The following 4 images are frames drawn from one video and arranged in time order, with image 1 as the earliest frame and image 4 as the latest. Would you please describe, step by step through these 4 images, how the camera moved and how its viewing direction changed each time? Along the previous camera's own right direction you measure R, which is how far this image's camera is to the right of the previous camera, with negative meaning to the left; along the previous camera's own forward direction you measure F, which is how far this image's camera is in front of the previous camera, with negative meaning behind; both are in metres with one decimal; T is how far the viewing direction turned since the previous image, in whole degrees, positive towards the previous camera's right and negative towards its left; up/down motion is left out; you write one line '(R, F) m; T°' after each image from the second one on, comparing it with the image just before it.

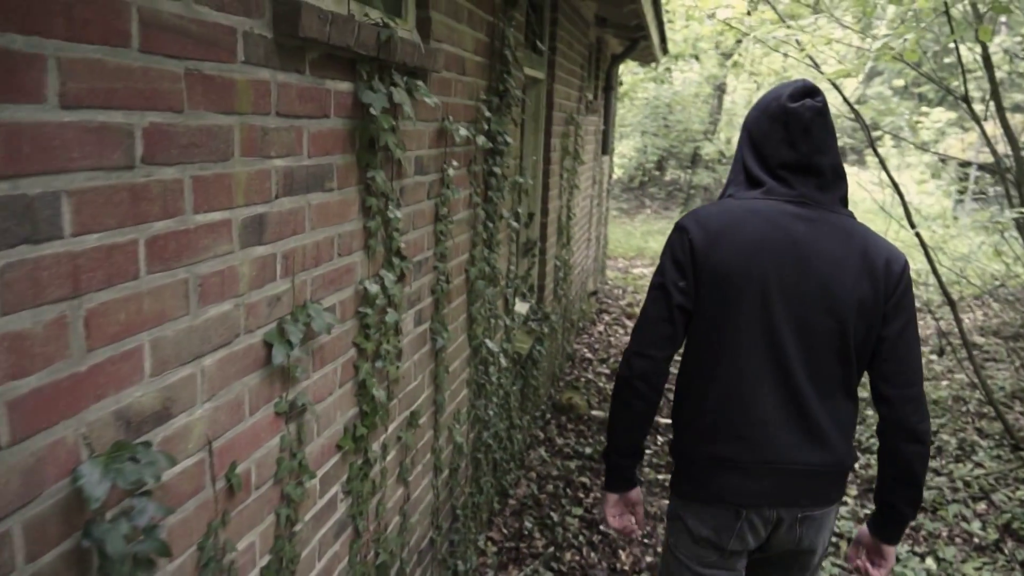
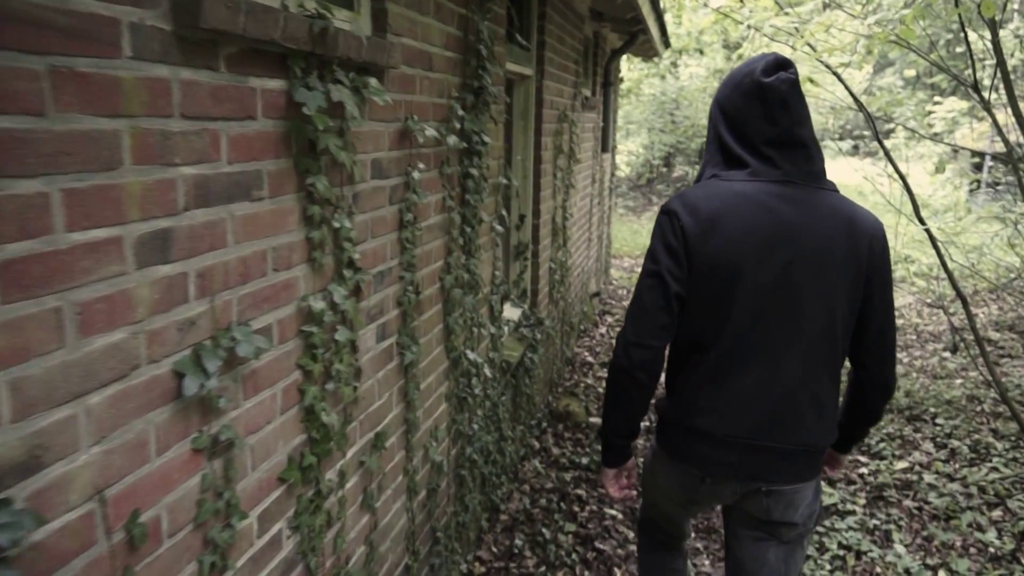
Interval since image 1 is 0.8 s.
(+0.1, +0.2) m; -1°
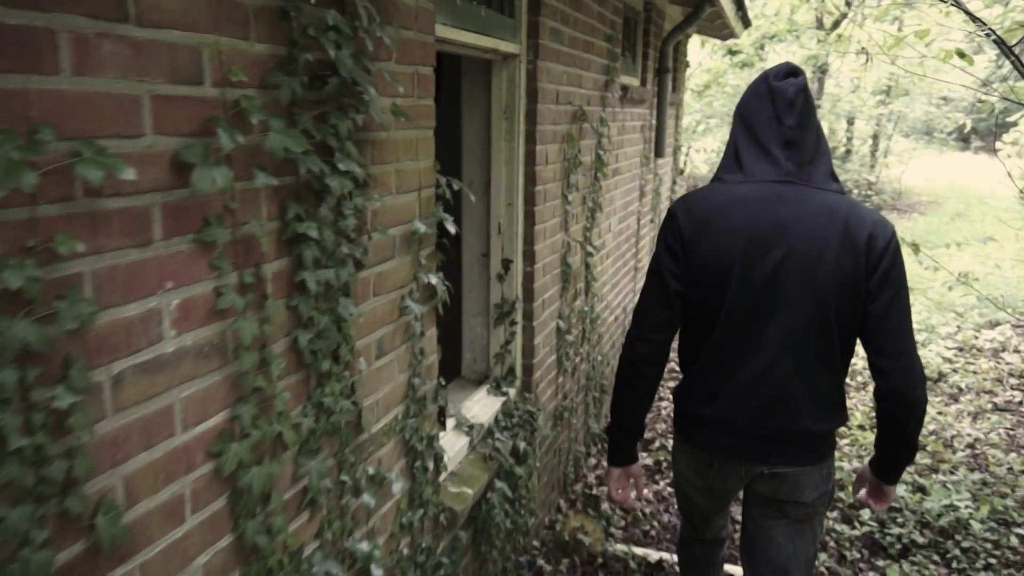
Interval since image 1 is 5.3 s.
(+0.4, +1.5) m; -6°
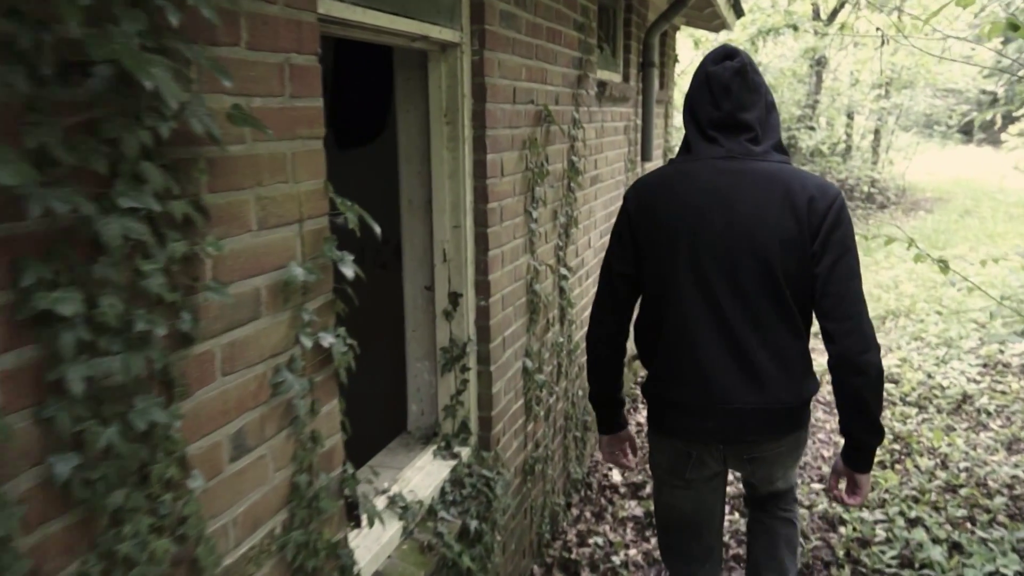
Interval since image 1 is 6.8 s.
(+0.2, +0.5) m; 0°
